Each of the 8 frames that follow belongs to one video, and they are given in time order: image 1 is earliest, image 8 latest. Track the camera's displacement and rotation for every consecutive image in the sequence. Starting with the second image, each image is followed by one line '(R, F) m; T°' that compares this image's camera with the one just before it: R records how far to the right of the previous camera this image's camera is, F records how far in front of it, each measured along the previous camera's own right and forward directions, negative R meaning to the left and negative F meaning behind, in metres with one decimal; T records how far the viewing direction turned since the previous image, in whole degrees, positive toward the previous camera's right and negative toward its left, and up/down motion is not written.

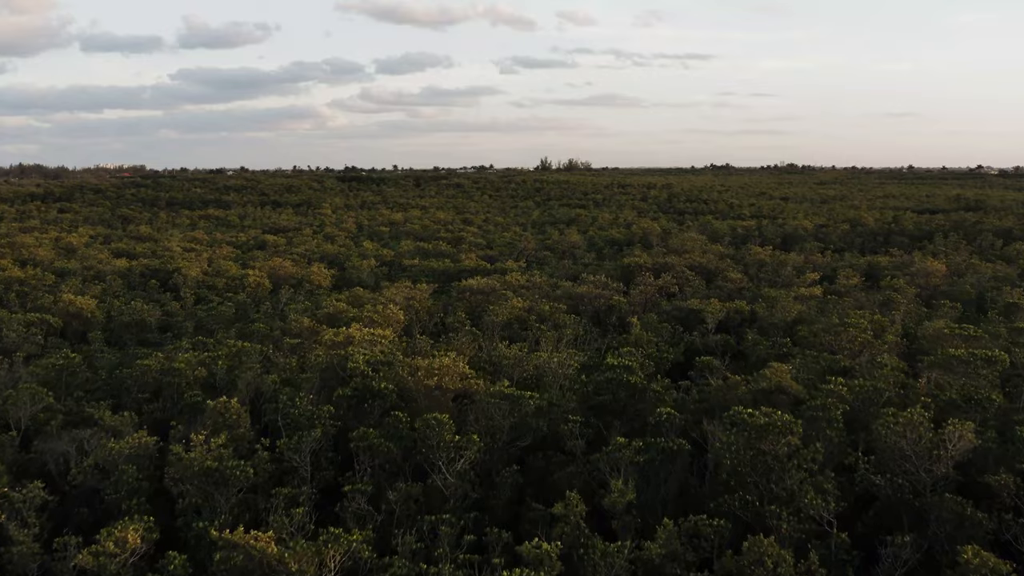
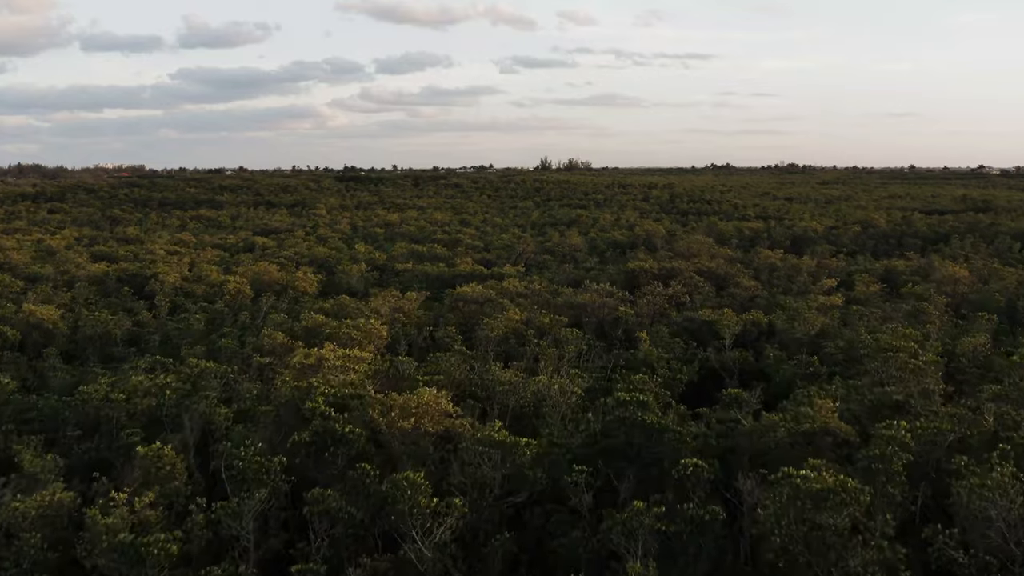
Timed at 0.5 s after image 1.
(+0.1, +1.5) m; 0°
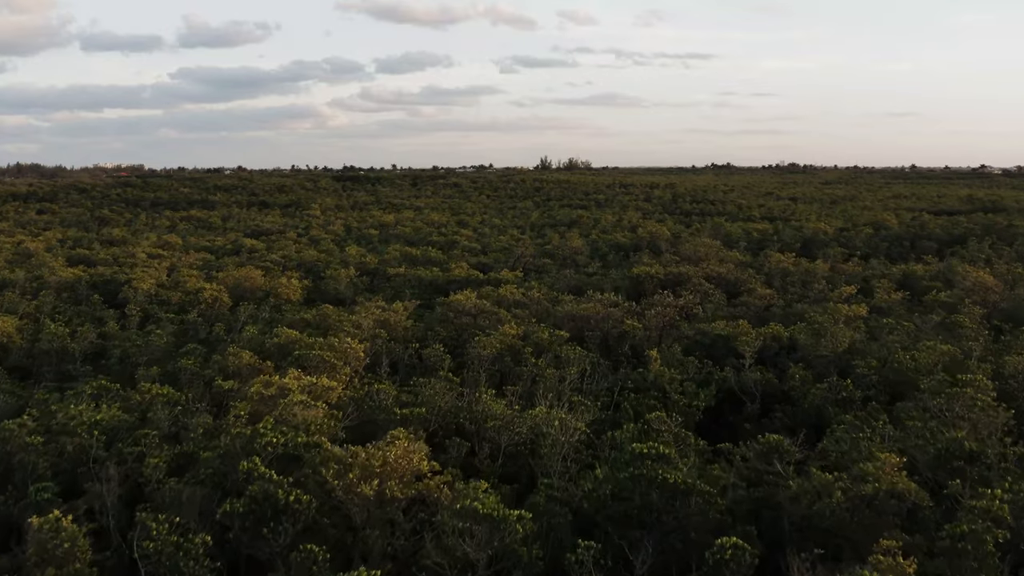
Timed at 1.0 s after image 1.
(+0.1, +1.5) m; 0°
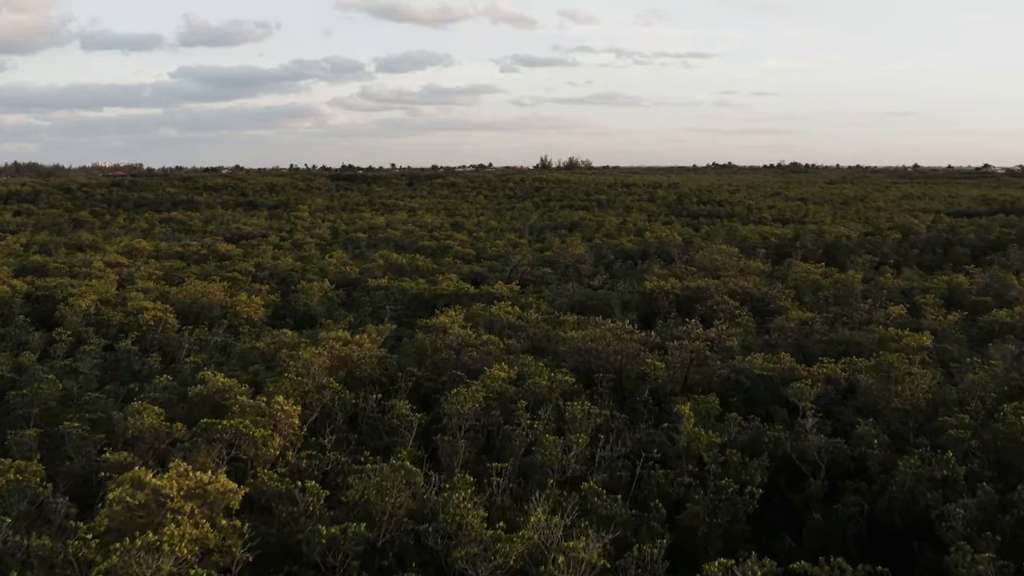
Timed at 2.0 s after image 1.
(+0.2, +3.0) m; 0°
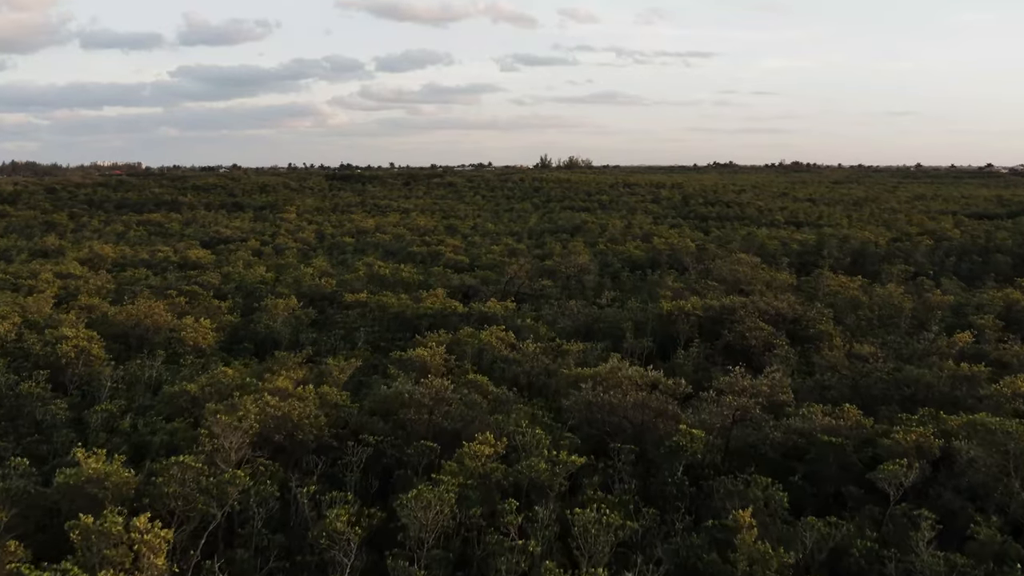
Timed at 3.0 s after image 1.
(+0.2, +3.0) m; 0°
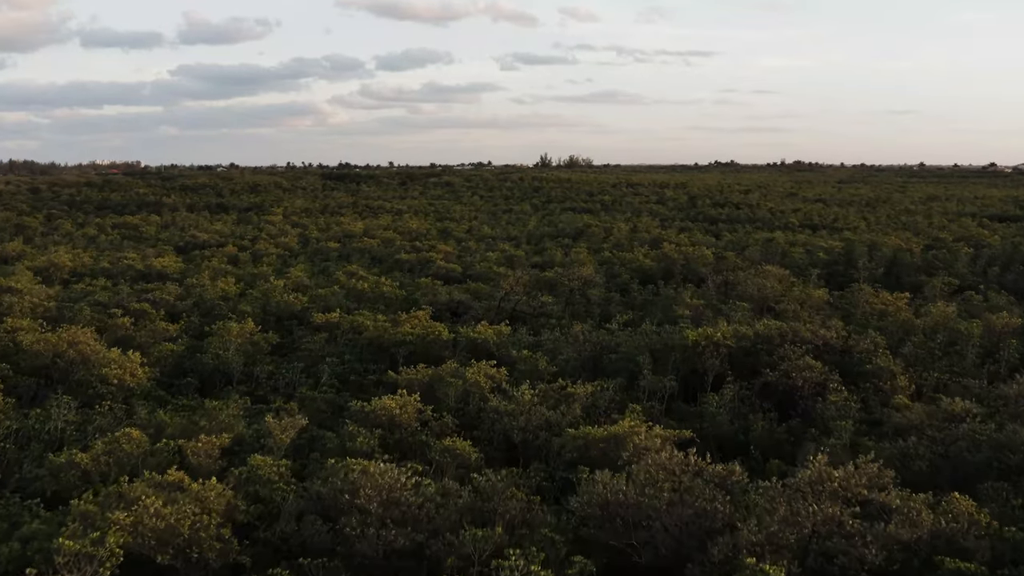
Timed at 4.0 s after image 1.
(+0.2, +3.0) m; 0°
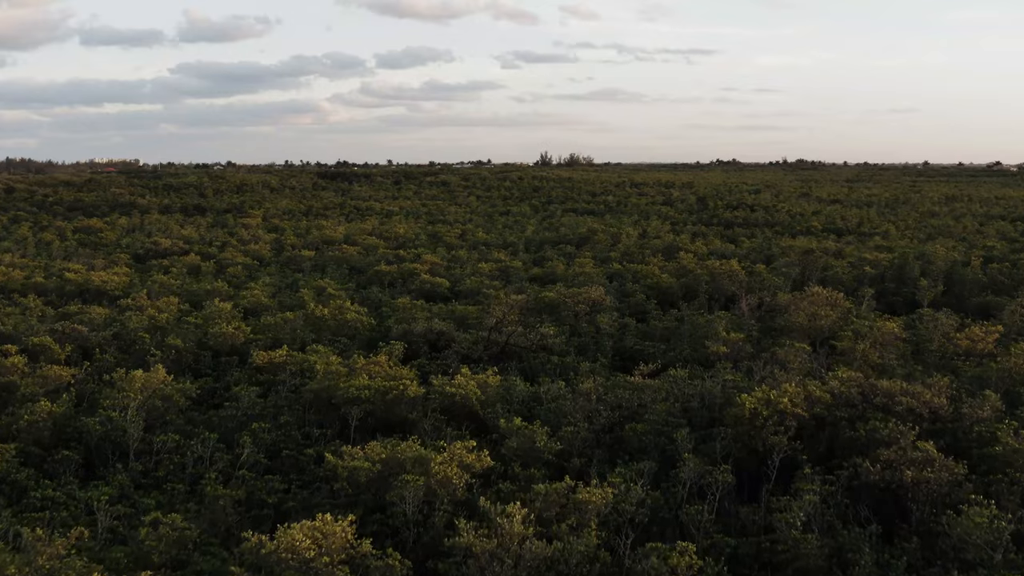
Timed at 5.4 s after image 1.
(+0.2, +4.0) m; 0°
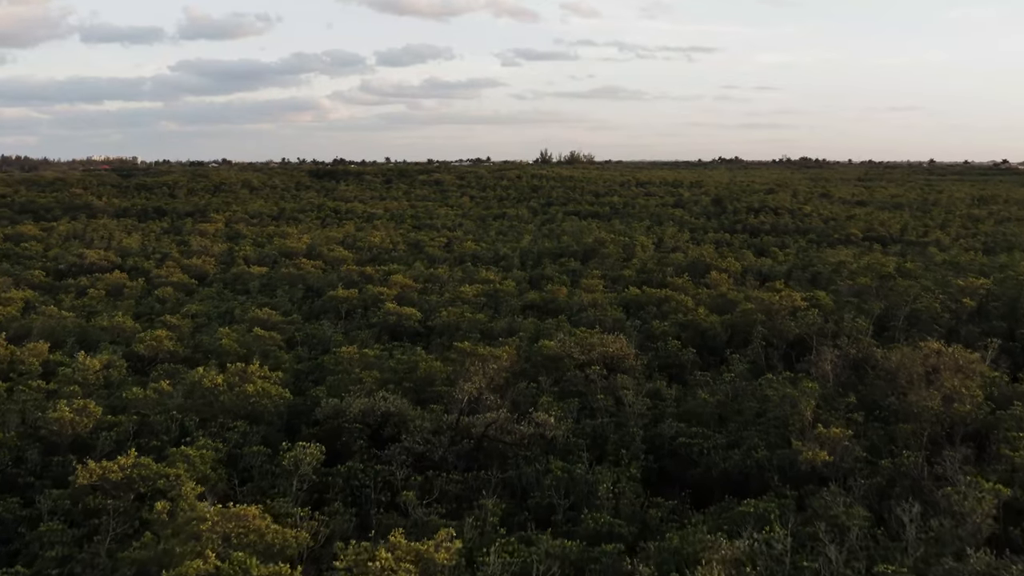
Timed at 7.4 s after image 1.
(+0.3, +5.7) m; 0°
